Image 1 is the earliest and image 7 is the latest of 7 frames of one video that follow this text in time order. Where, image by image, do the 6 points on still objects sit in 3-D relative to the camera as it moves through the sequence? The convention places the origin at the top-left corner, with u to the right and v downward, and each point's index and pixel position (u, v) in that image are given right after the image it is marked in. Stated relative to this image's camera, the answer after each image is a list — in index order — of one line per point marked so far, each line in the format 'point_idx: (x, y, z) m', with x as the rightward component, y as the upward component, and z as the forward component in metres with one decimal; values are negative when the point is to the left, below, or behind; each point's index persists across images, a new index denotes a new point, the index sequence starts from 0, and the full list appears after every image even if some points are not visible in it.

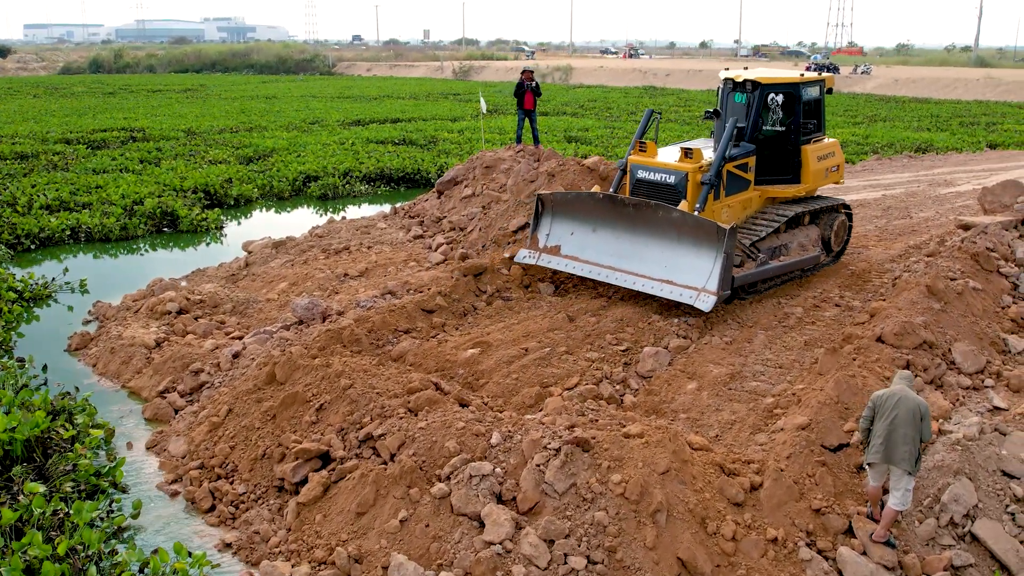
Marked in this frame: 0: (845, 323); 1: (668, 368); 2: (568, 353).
0: (+3.1, -0.3, +7.7) m
1: (+1.3, -0.7, +7.1) m
2: (+0.5, -0.6, +7.4) m
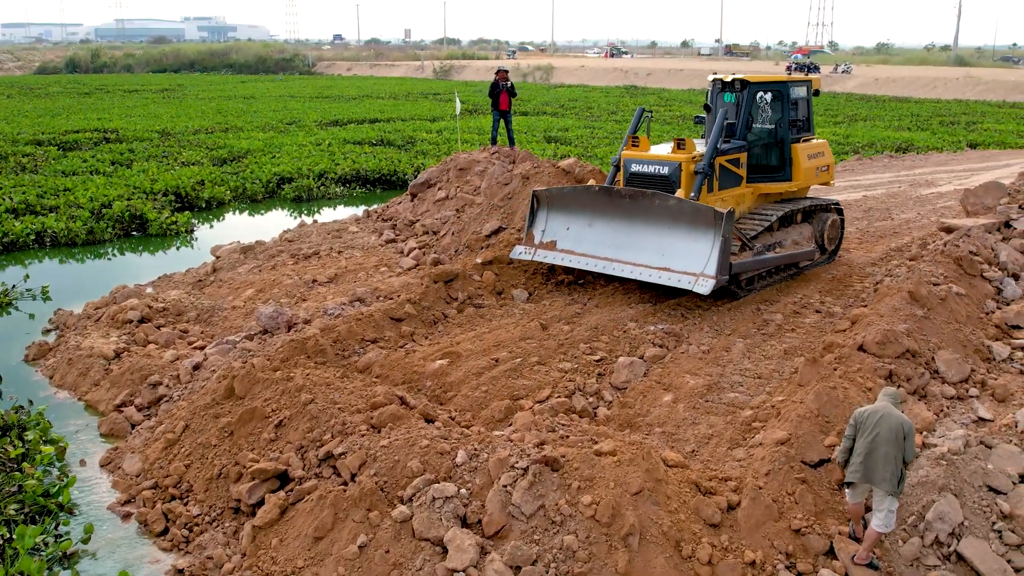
0: (+2.8, -0.4, +7.5) m
1: (+1.1, -0.8, +6.8) m
2: (+0.2, -0.7, +7.1) m
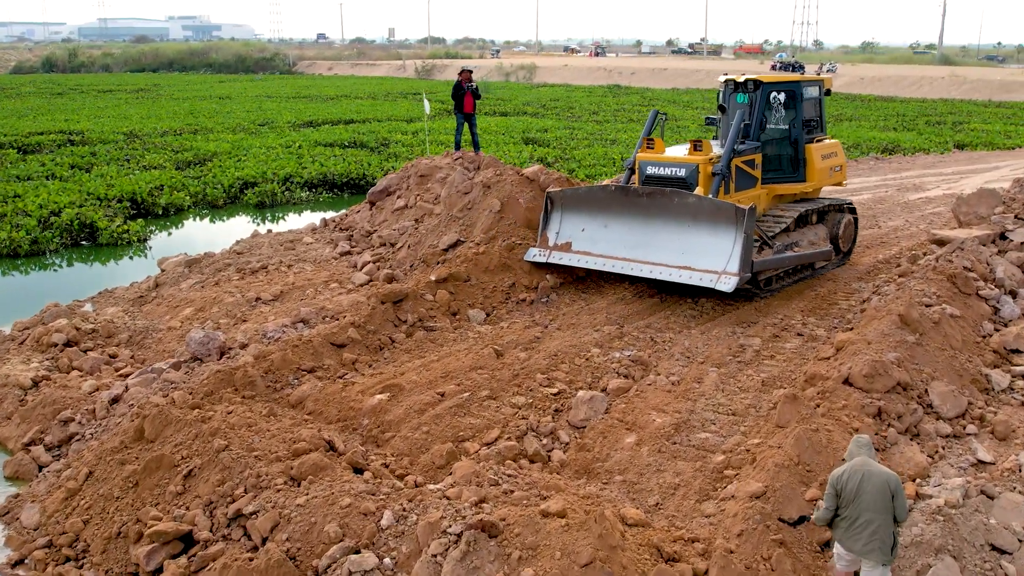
0: (+2.4, -0.6, +6.8) m
1: (+0.7, -1.0, +6.1) m
2: (-0.2, -0.9, +6.4) m
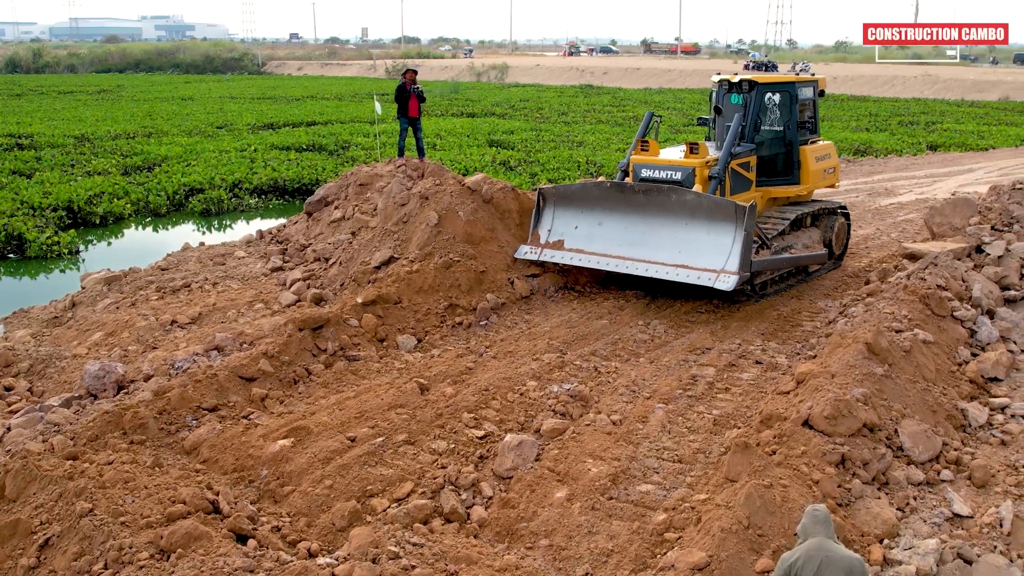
0: (+1.9, -0.8, +6.1) m
1: (+0.1, -1.2, +5.3) m
2: (-0.7, -1.1, +5.6) m
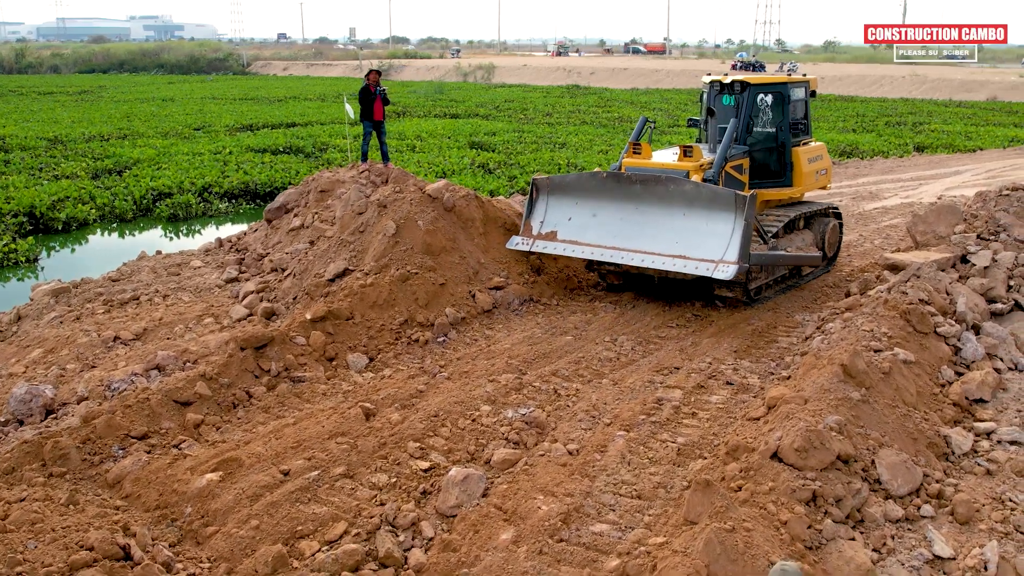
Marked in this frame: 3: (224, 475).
0: (+1.5, -0.9, +5.7) m
1: (-0.2, -1.3, +4.9) m
2: (-1.0, -1.2, +5.2) m
3: (-1.8, -1.2, +5.3) m
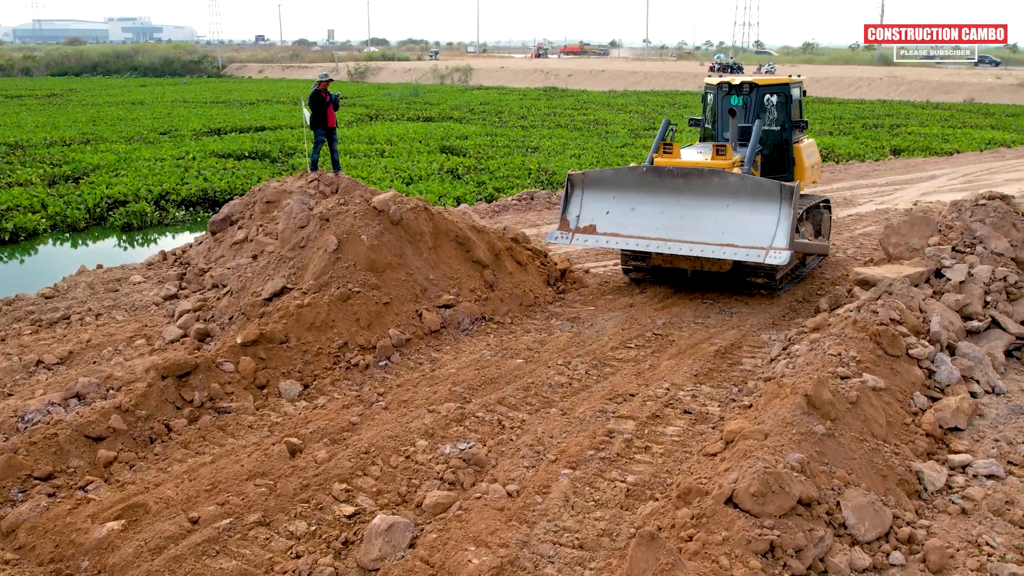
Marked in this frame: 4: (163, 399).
0: (+1.1, -1.0, +5.2) m
1: (-0.6, -1.4, +4.4) m
2: (-1.4, -1.3, +4.7) m
3: (-2.2, -1.4, +4.8) m
4: (-2.5, -0.8, +6.0) m
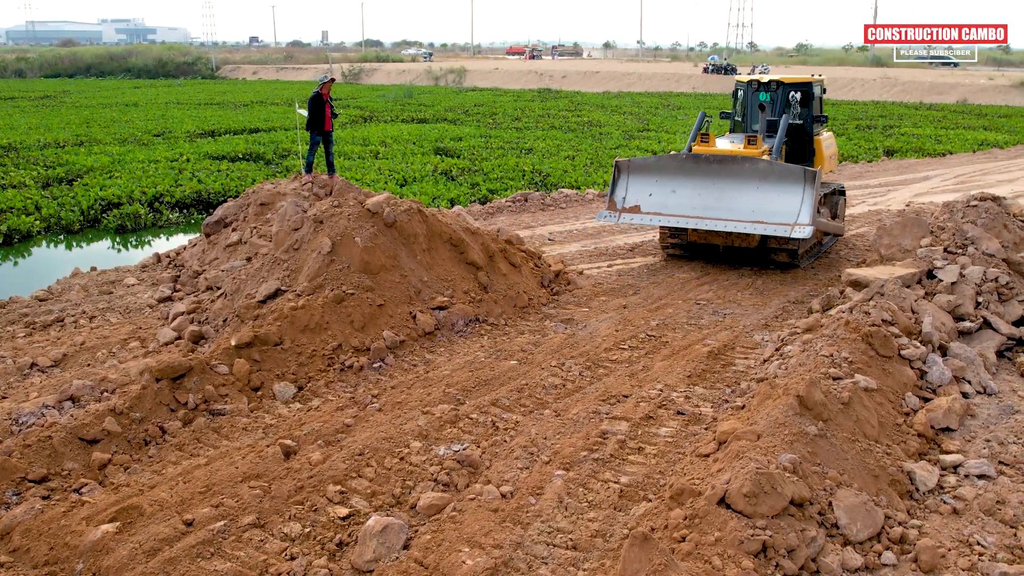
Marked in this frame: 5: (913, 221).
0: (+1.1, -1.0, +5.3) m
1: (-0.6, -1.4, +4.4) m
2: (-1.5, -1.4, +4.7) m
3: (-2.3, -1.4, +4.8) m
4: (-2.6, -0.8, +6.0) m
5: (+3.9, +0.7, +7.9) m
